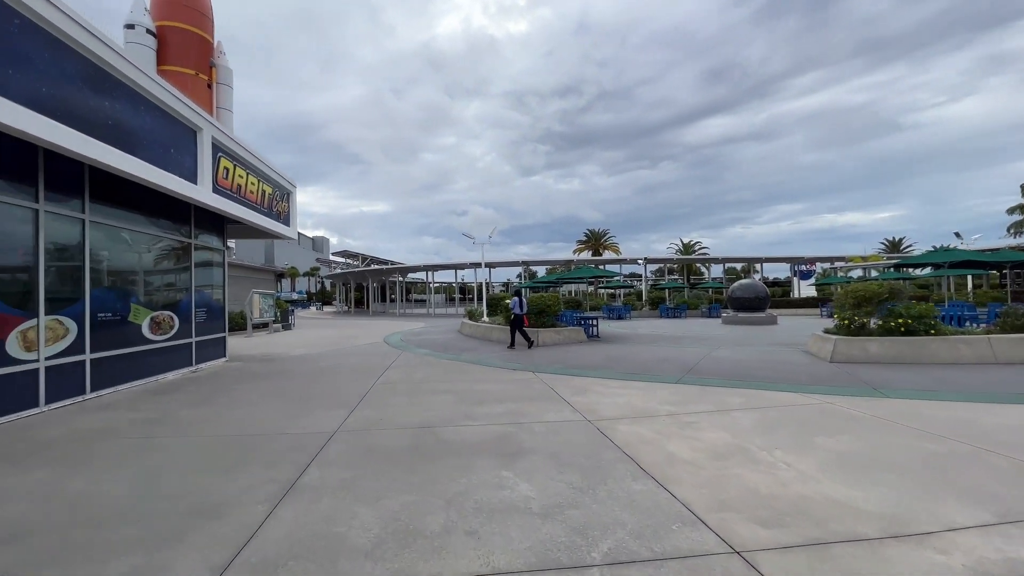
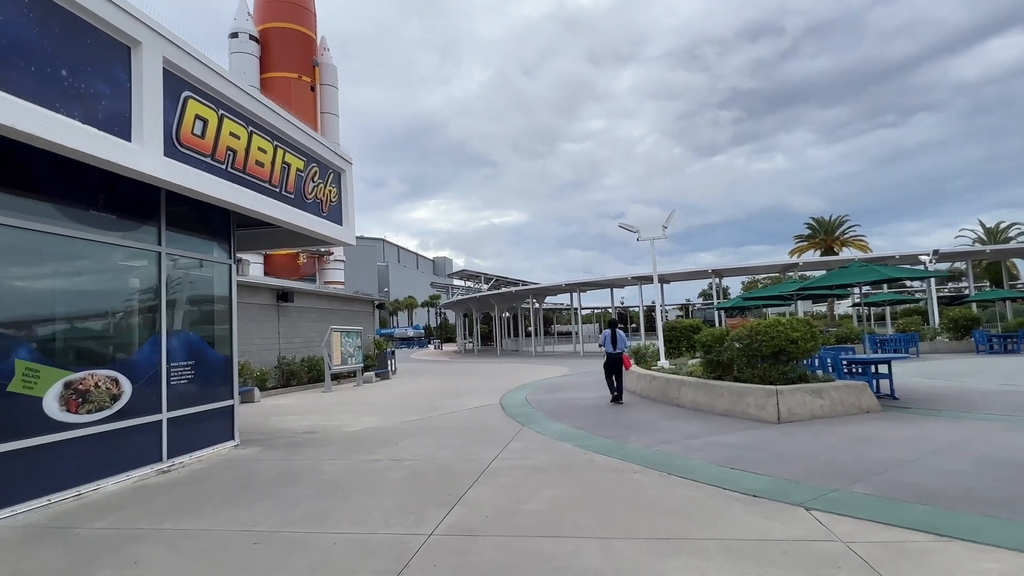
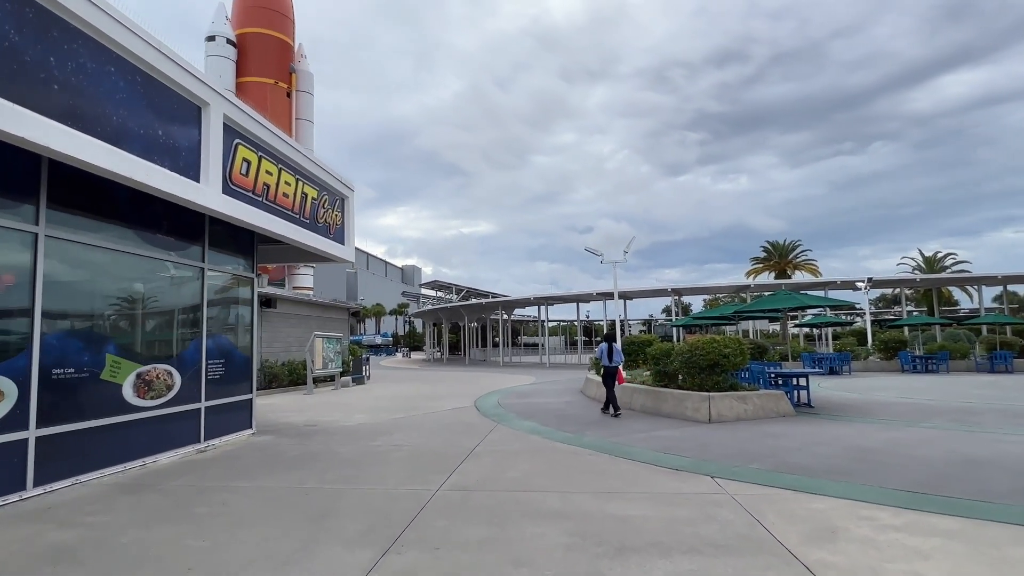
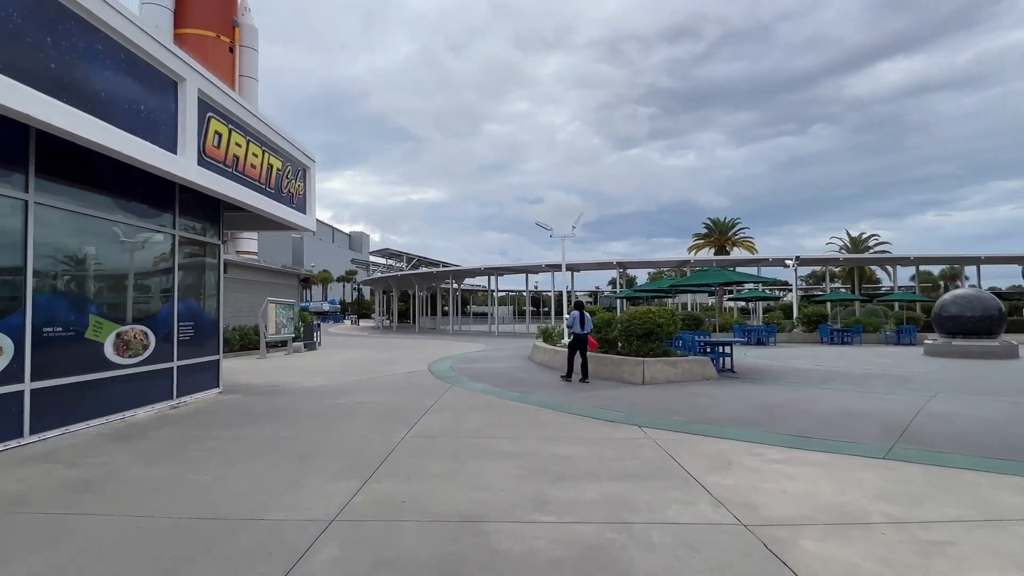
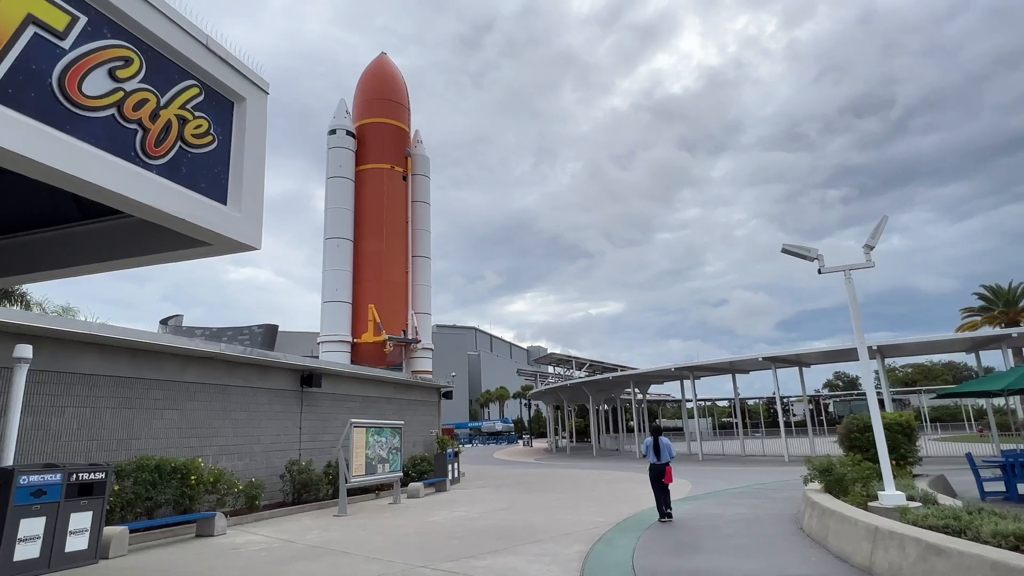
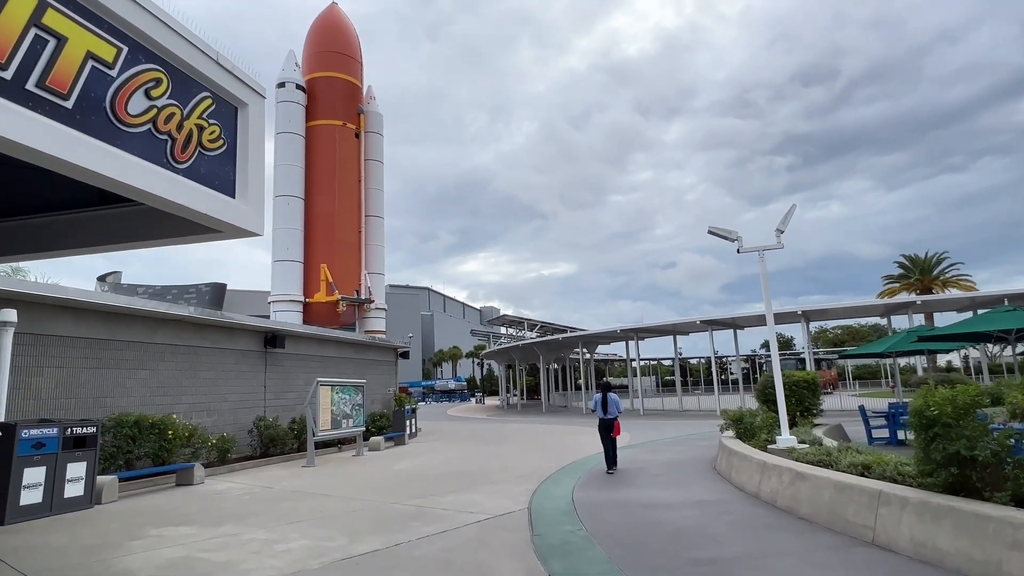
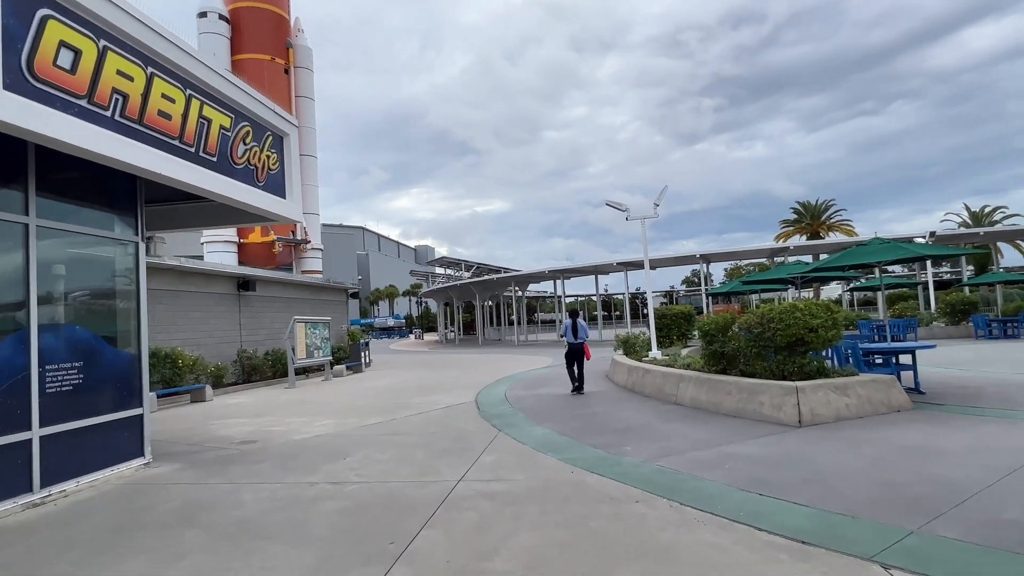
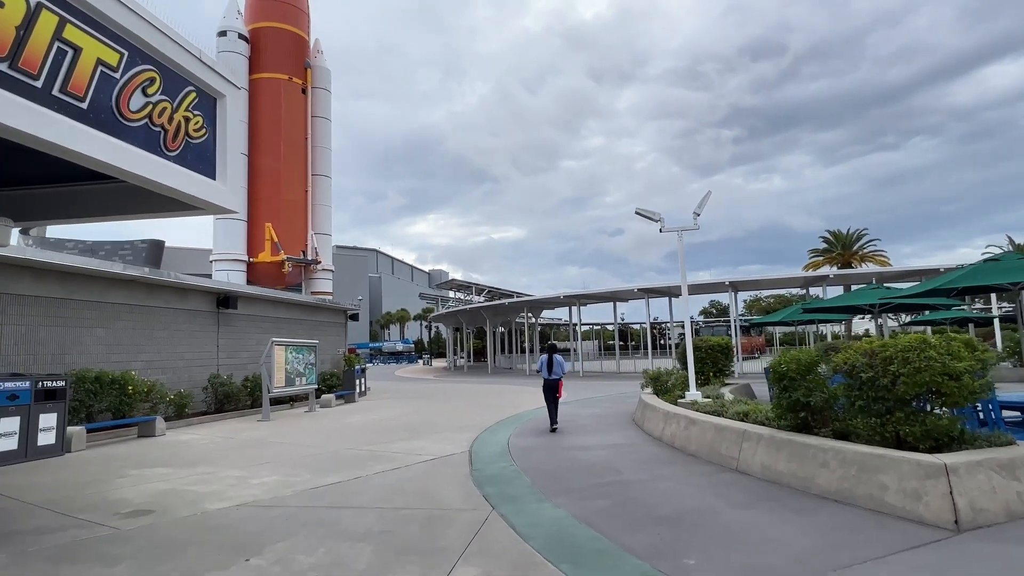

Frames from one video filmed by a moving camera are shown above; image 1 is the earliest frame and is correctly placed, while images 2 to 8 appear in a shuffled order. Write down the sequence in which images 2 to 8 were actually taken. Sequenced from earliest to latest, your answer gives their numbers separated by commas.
4, 3, 2, 7, 8, 6, 5
